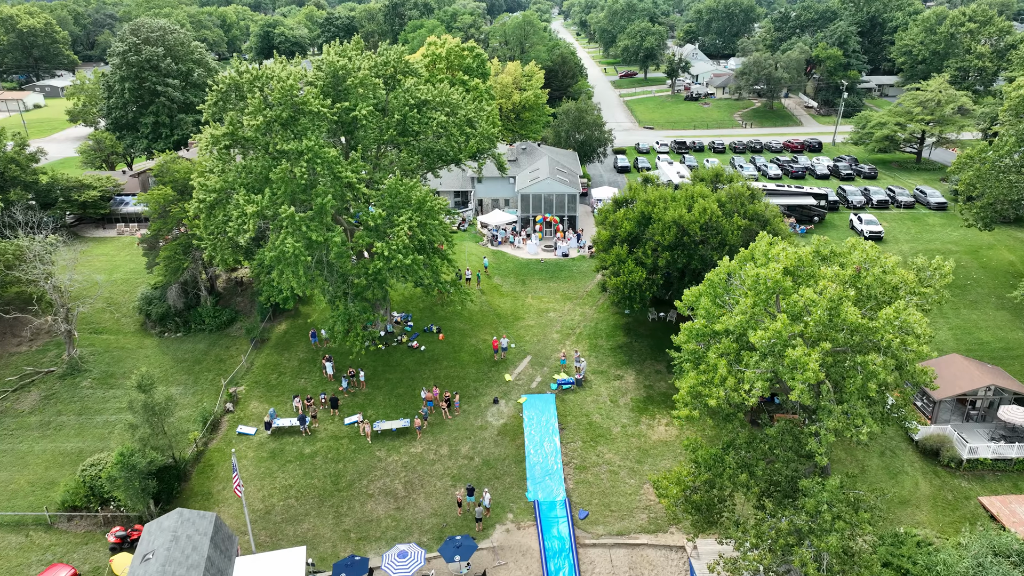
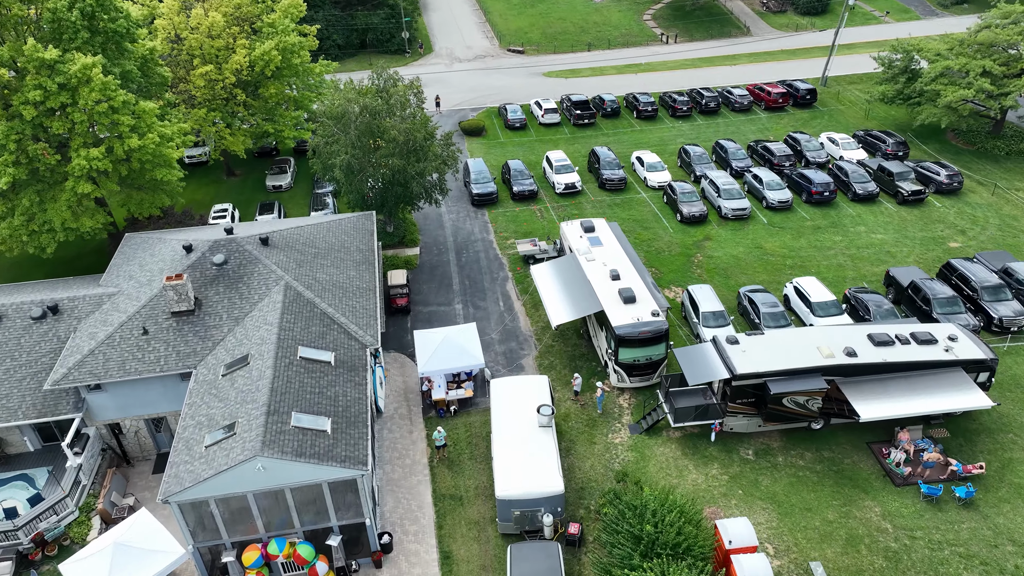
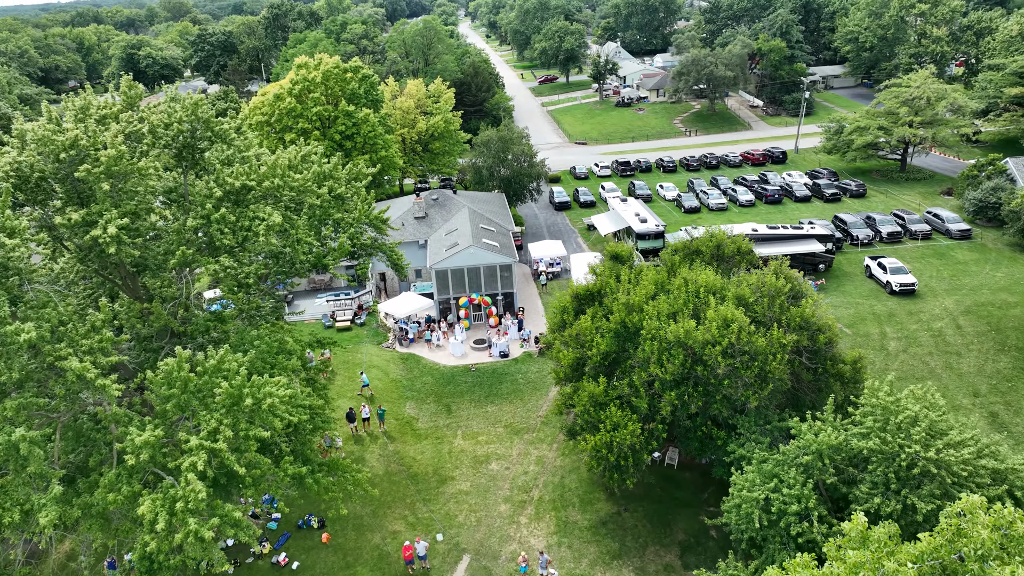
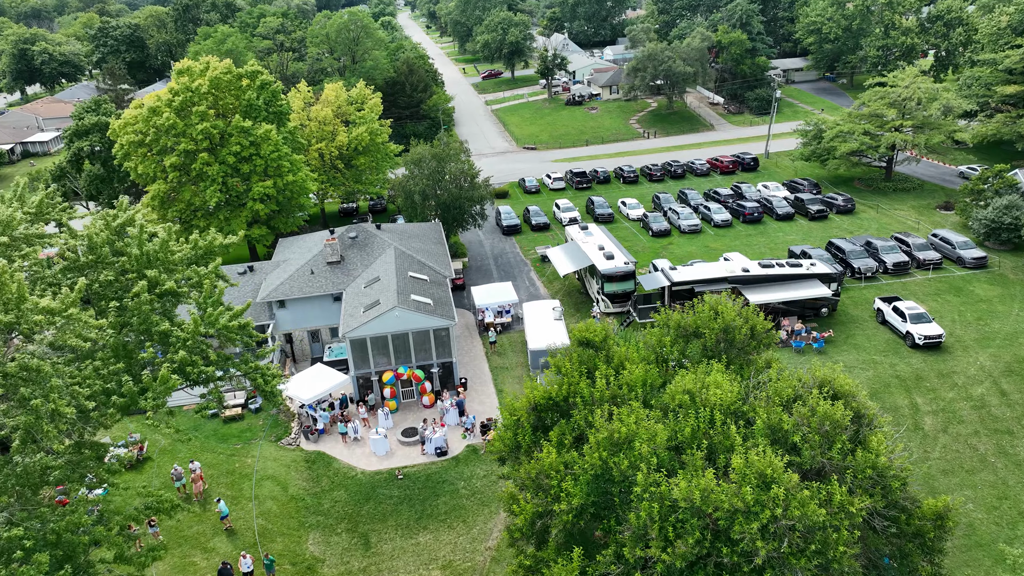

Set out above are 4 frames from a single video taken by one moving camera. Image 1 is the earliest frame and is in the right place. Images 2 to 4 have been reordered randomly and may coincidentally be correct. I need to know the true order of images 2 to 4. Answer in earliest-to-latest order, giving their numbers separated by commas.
3, 4, 2
